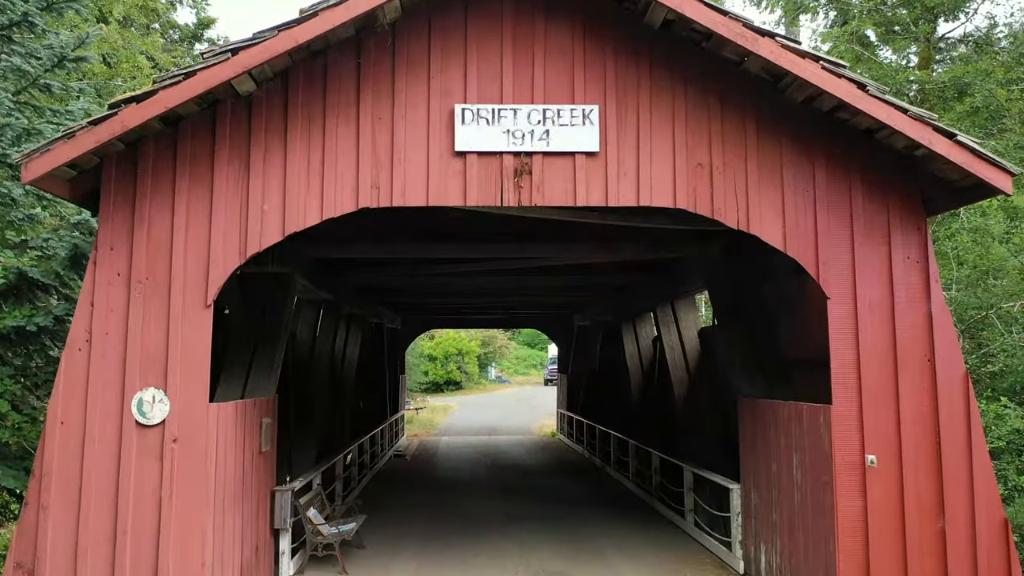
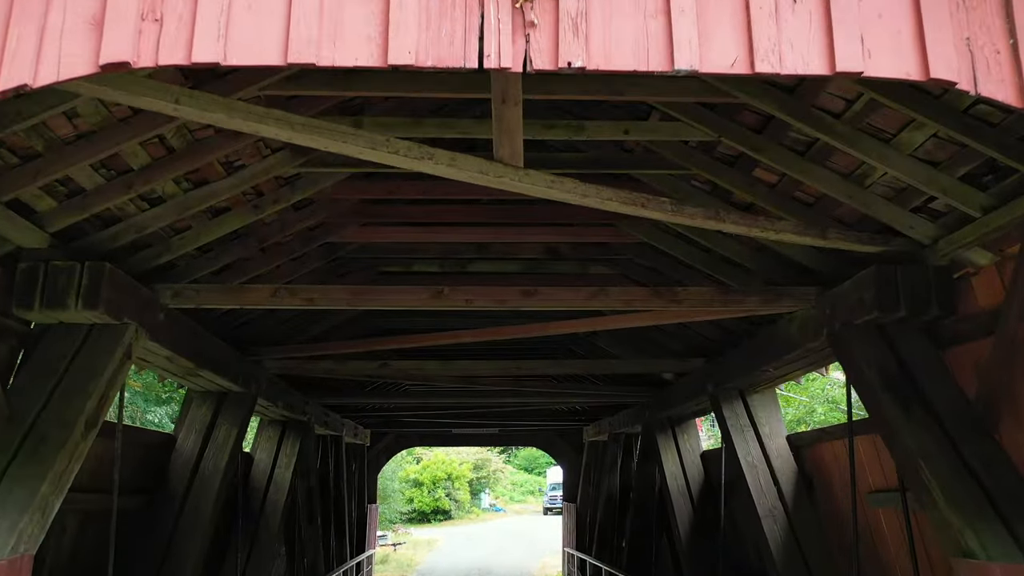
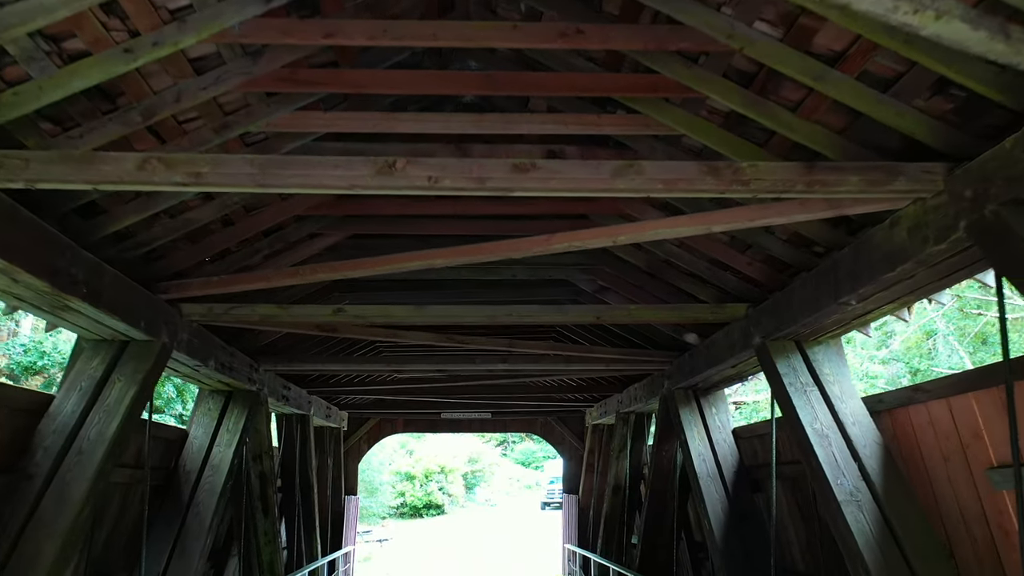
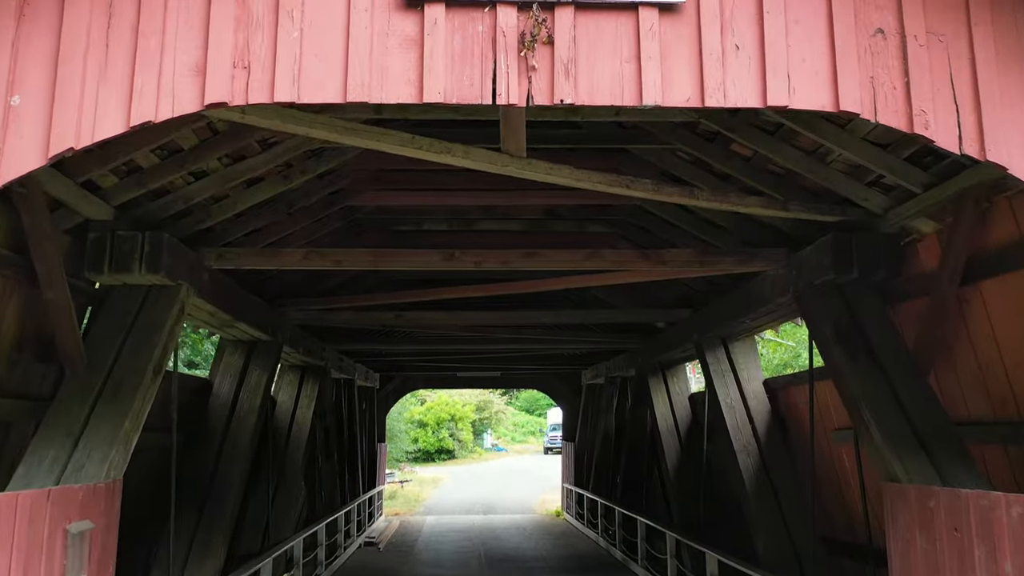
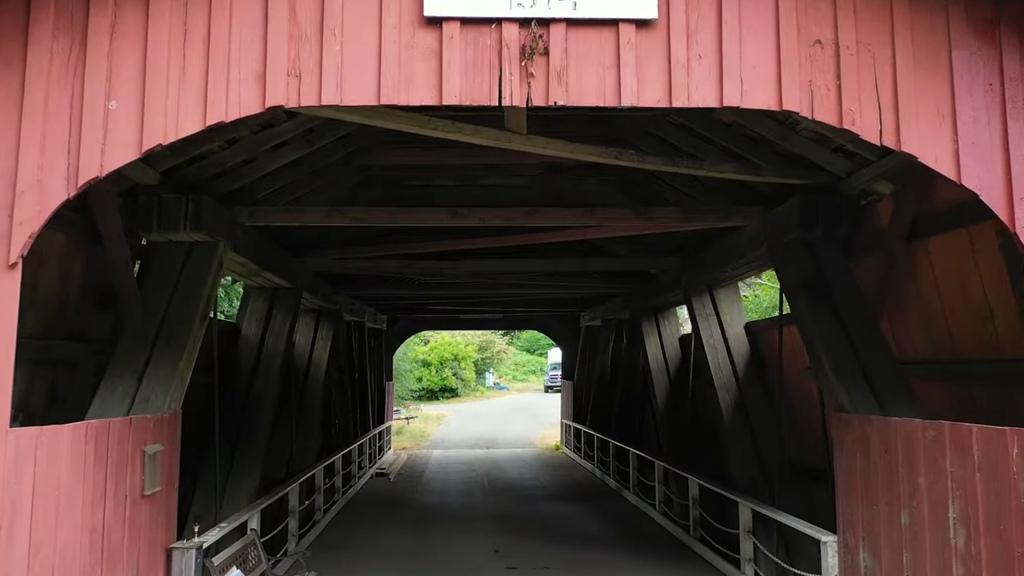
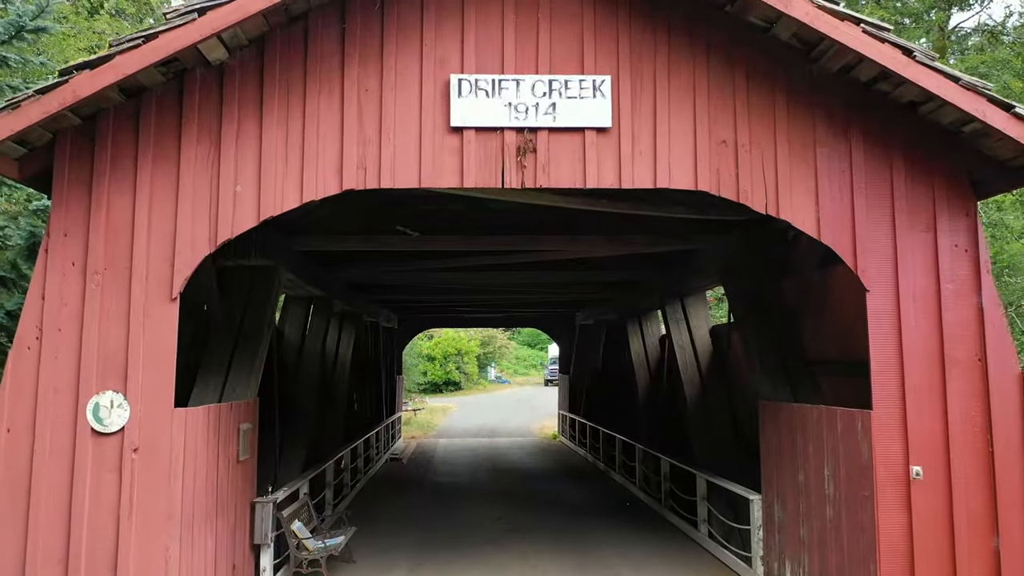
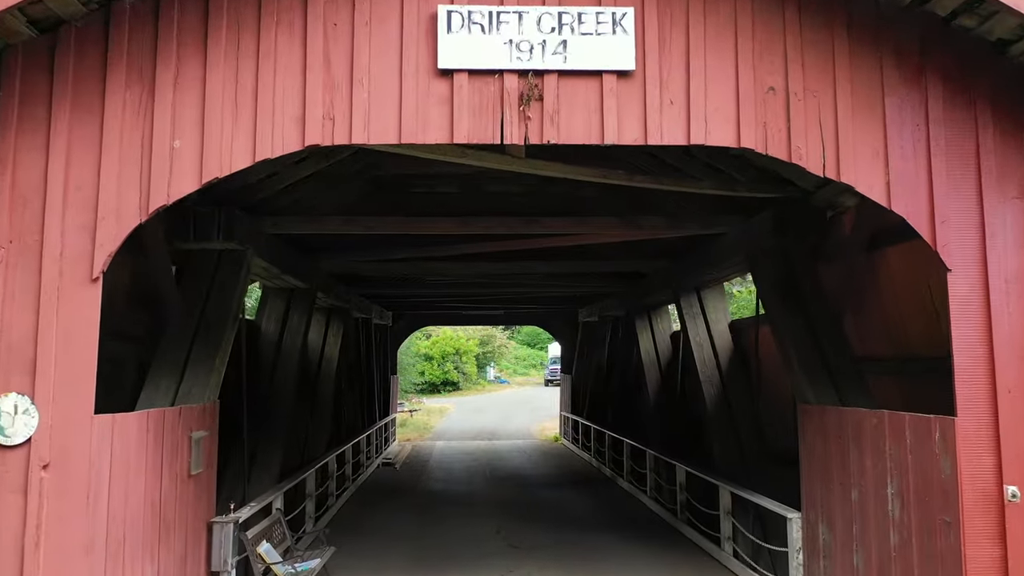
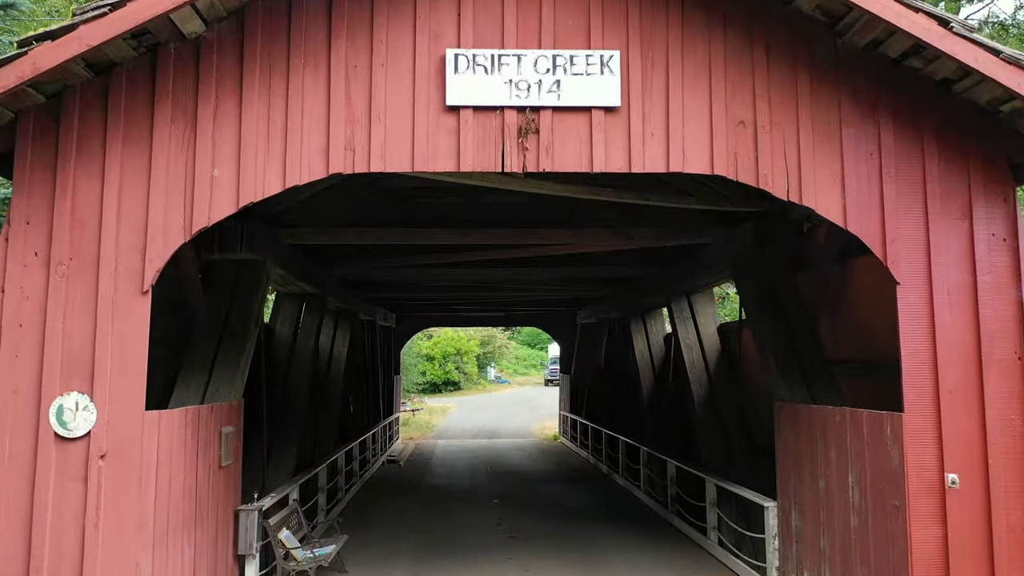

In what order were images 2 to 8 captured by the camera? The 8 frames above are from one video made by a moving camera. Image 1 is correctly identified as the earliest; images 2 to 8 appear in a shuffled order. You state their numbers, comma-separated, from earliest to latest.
6, 8, 7, 5, 4, 2, 3
